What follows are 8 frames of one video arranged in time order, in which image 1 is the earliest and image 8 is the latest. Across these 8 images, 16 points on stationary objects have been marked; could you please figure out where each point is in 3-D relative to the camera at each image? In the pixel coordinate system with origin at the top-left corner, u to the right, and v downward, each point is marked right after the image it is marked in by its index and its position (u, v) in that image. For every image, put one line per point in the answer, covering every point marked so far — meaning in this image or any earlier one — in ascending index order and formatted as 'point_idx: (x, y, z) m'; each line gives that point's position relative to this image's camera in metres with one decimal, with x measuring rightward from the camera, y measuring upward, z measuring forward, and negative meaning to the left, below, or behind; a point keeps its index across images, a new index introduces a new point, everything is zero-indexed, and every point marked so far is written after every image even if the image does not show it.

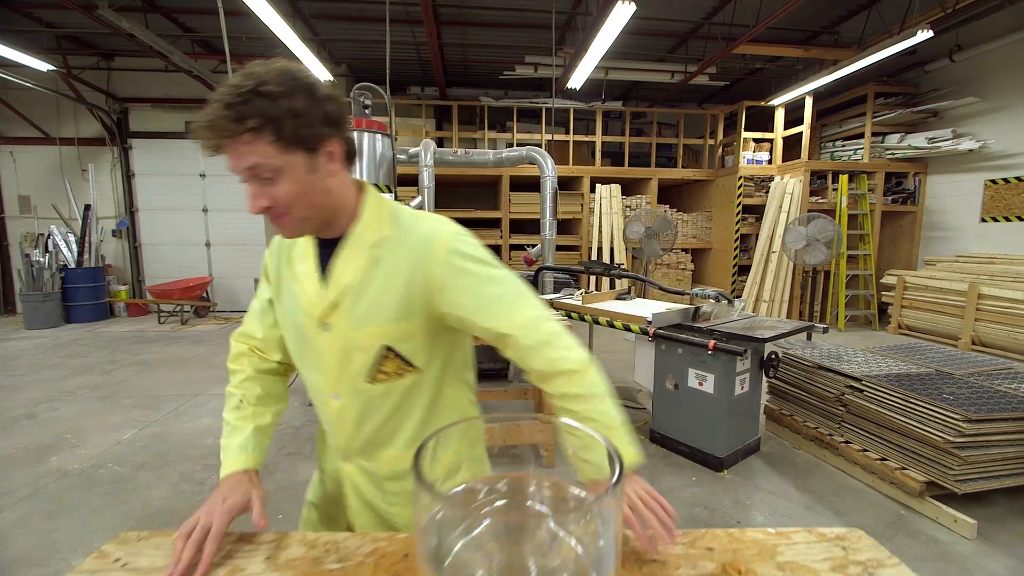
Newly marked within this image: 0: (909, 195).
0: (+6.1, +1.4, +6.8) m
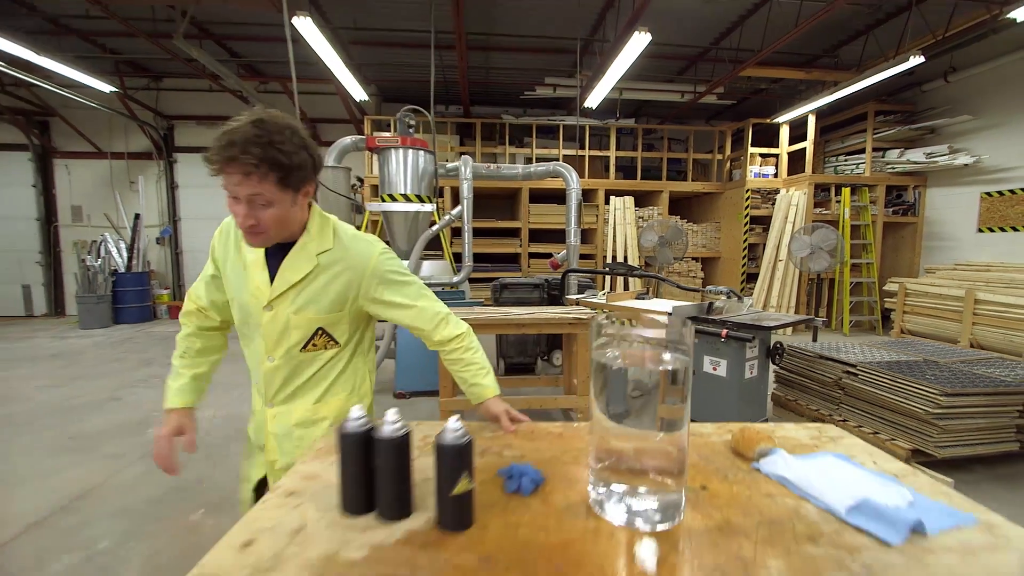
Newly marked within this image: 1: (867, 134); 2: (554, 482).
0: (+6.4, +1.3, +7.1) m
1: (+5.7, +2.5, +7.0) m
2: (+0.1, -0.4, +0.9) m
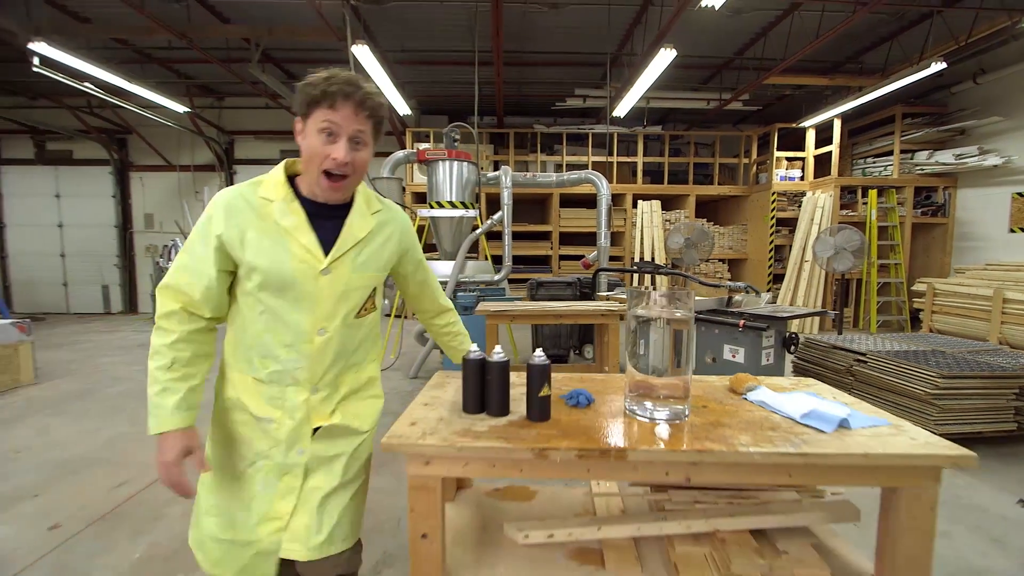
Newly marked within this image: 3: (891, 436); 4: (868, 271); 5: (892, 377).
0: (+7.0, +1.3, +7.2) m
1: (+6.2, +2.5, +7.1) m
2: (+0.3, -0.3, +1.4) m
3: (+1.0, -0.4, +1.1) m
4: (+5.7, +0.3, +7.0) m
5: (+2.6, -0.6, +3.0) m
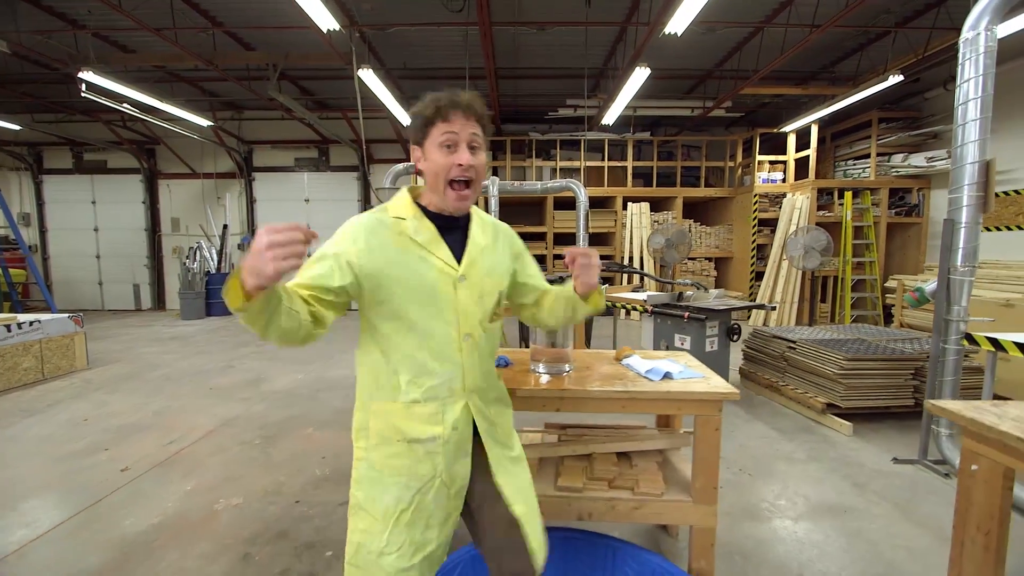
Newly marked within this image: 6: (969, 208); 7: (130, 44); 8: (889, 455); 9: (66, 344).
0: (+6.9, +1.4, +7.6) m
1: (+6.1, +2.5, +7.5) m
2: (0.0, -0.3, +1.9) m
3: (+0.7, -0.4, +1.7) m
4: (+5.6, +0.3, +7.4) m
5: (+2.4, -0.6, +3.6) m
6: (+2.7, +0.5, +2.6) m
7: (-5.7, +3.6, +6.6) m
8: (+2.5, -1.1, +2.9) m
9: (-5.1, -0.6, +5.0) m
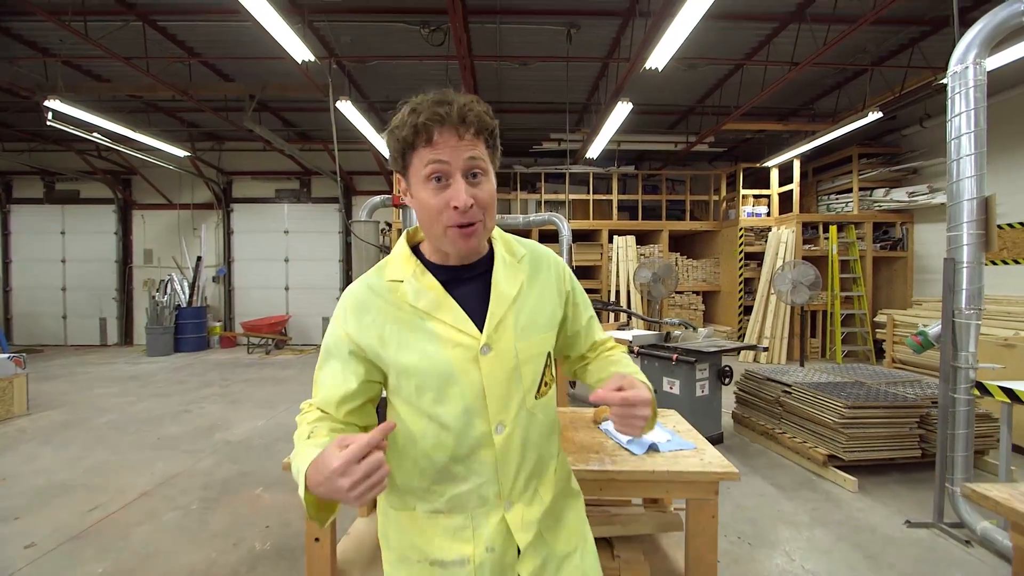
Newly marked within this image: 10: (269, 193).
0: (+6.6, +0.8, +7.5) m
1: (+5.8, +1.9, +7.5) m
2: (-0.1, -0.5, +1.6) m
3: (+0.6, -0.5, +1.4) m
4: (+5.3, -0.2, +7.3) m
5: (+2.2, -0.9, +3.3) m
6: (+2.5, +0.2, +2.4) m
7: (-5.9, +3.1, +6.4) m
8: (+2.3, -1.4, +2.6) m
9: (-5.3, -1.0, +4.6) m
10: (-5.3, +2.1, +9.7) m
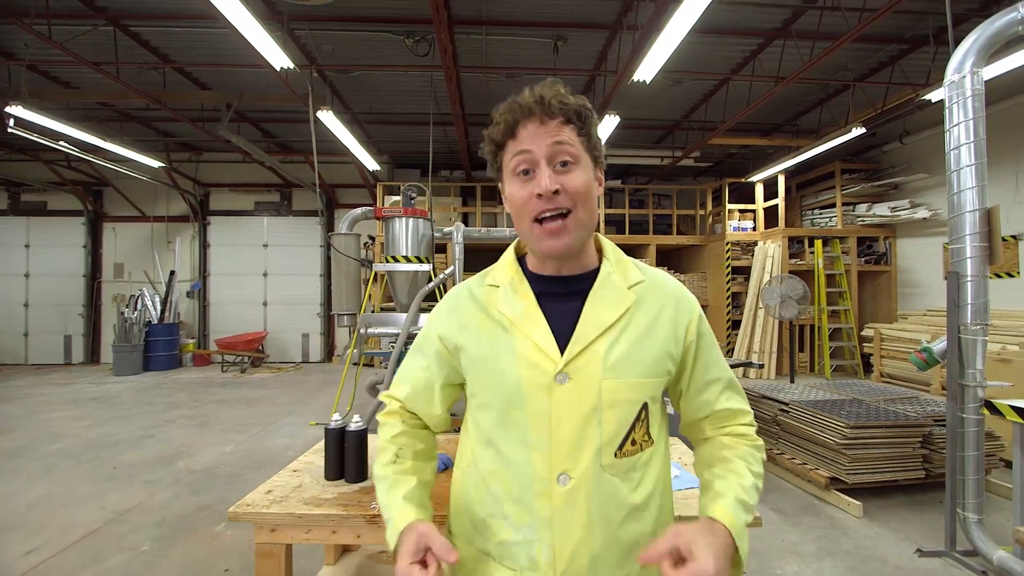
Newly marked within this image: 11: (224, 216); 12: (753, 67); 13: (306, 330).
0: (+6.3, +0.5, +7.6) m
1: (+5.6, +1.7, +7.6) m
2: (-0.2, -0.6, +1.5) m
3: (+0.5, -0.6, +1.2) m
4: (+5.1, -0.5, +7.3) m
5: (+2.1, -1.0, +3.2) m
6: (+2.4, +0.1, +2.3) m
7: (-6.1, +2.9, +6.2) m
8: (+2.2, -1.5, +2.5) m
9: (-5.4, -1.2, +4.2) m
10: (-5.6, +1.8, +9.4) m
11: (-6.1, +1.5, +9.4) m
12: (+3.2, +2.9, +5.8) m
13: (-4.3, -0.9, +9.2) m
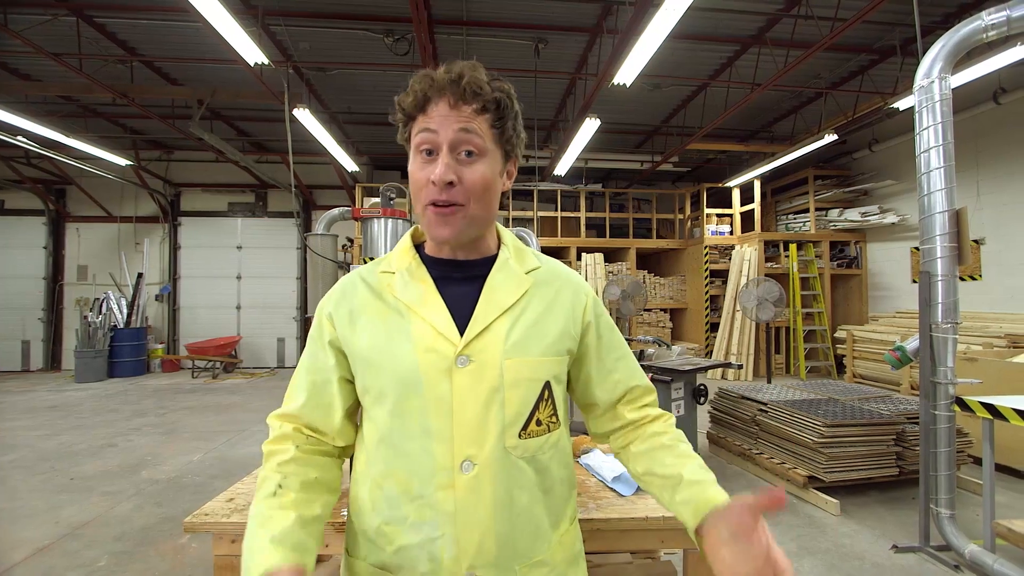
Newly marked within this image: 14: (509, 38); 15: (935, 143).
0: (+6.0, +0.5, +7.8) m
1: (+5.3, +1.6, +7.8) m
2: (-0.2, -0.6, +1.4) m
3: (+0.5, -0.6, +1.2) m
4: (+4.8, -0.5, +7.5) m
5: (+2.0, -1.0, +3.2) m
6: (+2.3, +0.2, +2.4) m
7: (-6.4, +2.9, +5.9) m
8: (+2.1, -1.5, +2.5) m
9: (-5.6, -1.2, +3.9) m
10: (-6.0, +1.7, +9.1) m
11: (-6.5, +1.5, +9.1) m
12: (+2.9, +2.9, +5.9) m
13: (-4.7, -0.9, +9.0) m
14: (0.0, +2.9, +5.2) m
15: (+2.4, +0.8, +2.5) m
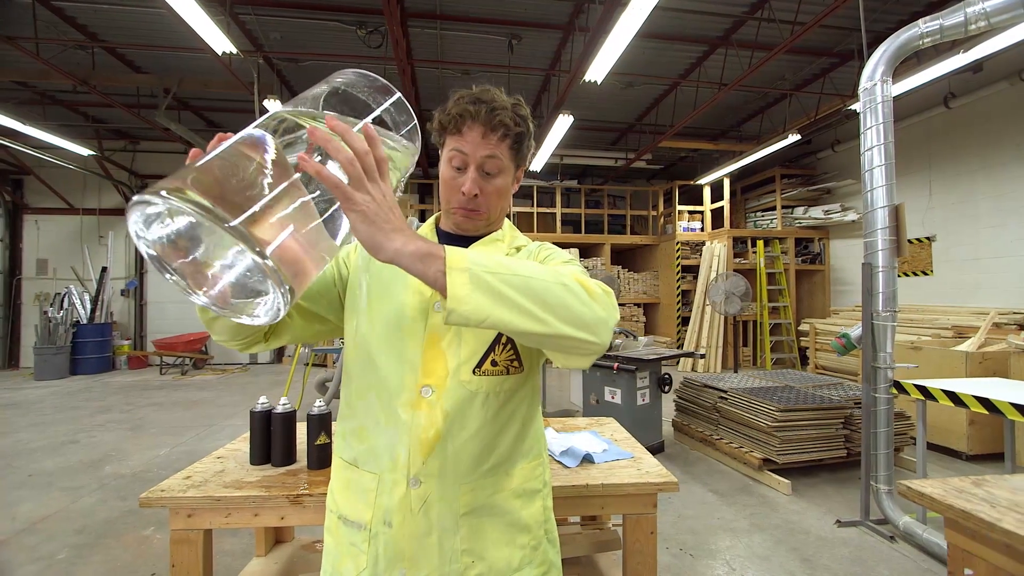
0: (+5.6, +0.6, +8.1) m
1: (+4.8, +1.7, +8.1) m
2: (-0.4, -0.5, +1.4) m
3: (+0.3, -0.5, +1.3) m
4: (+4.4, -0.4, +7.7) m
5: (+1.8, -0.9, +3.4) m
6: (+2.2, +0.2, +2.6) m
7: (-6.7, +2.9, +5.6) m
8: (+1.9, -1.4, +2.7) m
9: (-5.9, -1.1, +3.8) m
10: (-6.5, +1.8, +8.9) m
11: (-7.0, +1.6, +8.8) m
12: (+2.6, +2.9, +6.1) m
13: (-5.2, -0.8, +8.9) m
14: (-0.4, +3.0, +5.2) m
15: (+2.2, +0.9, +2.6) m
